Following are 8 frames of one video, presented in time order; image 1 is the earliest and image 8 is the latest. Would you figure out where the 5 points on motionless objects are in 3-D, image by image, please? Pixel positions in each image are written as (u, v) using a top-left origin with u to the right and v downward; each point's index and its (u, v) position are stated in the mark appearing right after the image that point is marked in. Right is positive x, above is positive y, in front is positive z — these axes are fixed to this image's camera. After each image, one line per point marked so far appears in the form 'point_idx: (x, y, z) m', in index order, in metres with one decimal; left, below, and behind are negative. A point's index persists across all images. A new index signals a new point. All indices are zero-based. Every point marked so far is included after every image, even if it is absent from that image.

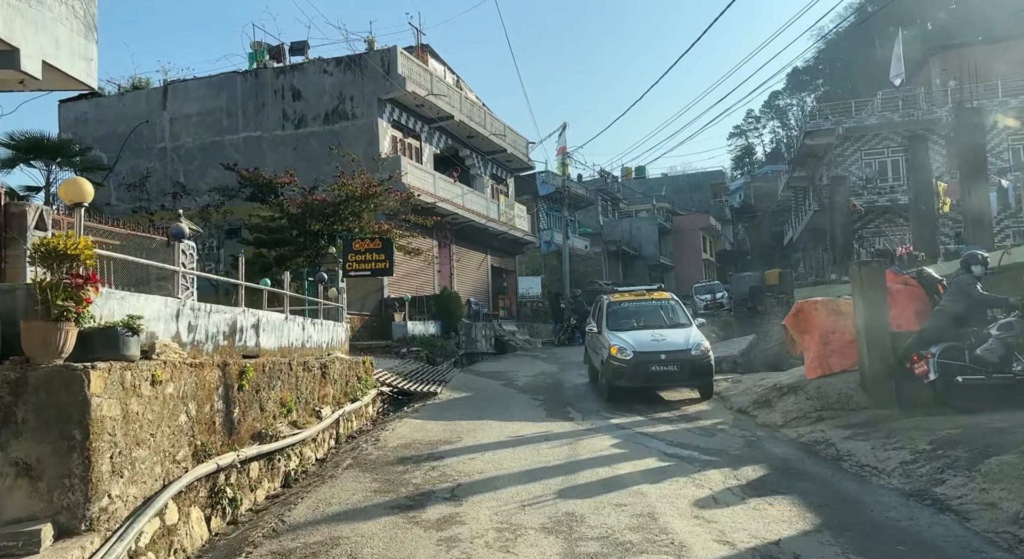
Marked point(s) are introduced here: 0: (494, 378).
0: (-0.4, -2.1, +14.8) m
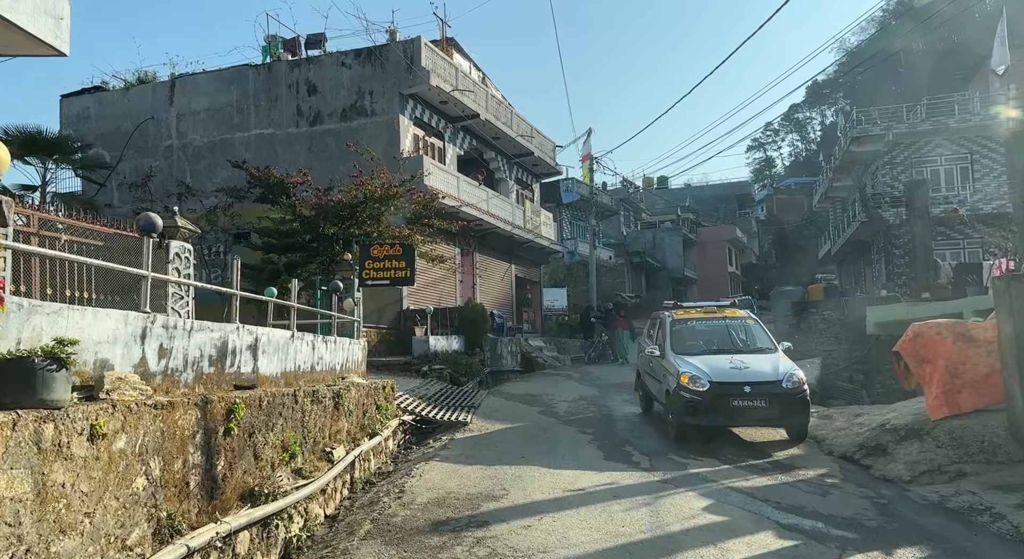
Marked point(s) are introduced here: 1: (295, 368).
0: (+0.3, -2.3, +13.1) m
1: (-2.4, -1.0, +7.7) m
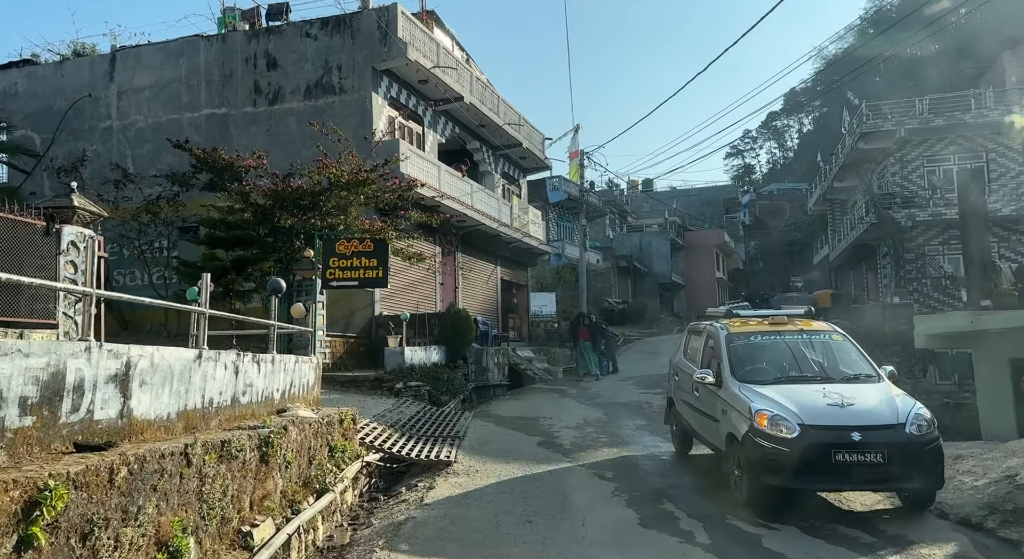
0: (+0.2, -2.3, +10.7) m
1: (-2.3, -0.9, +5.3) m
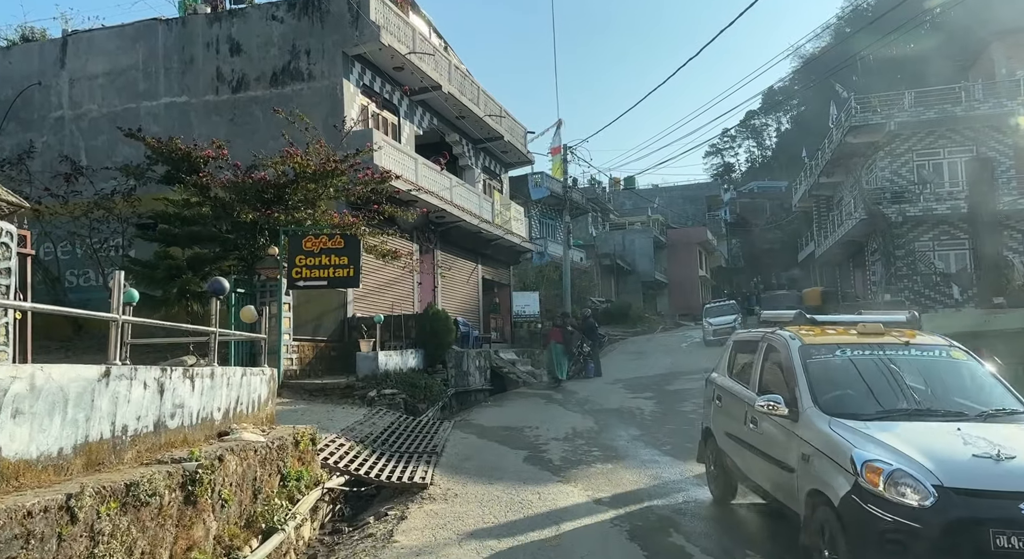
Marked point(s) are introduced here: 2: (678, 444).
0: (0.0, -2.3, +9.8) m
1: (-2.4, -0.9, +4.2) m
2: (+2.2, -2.2, +9.5) m
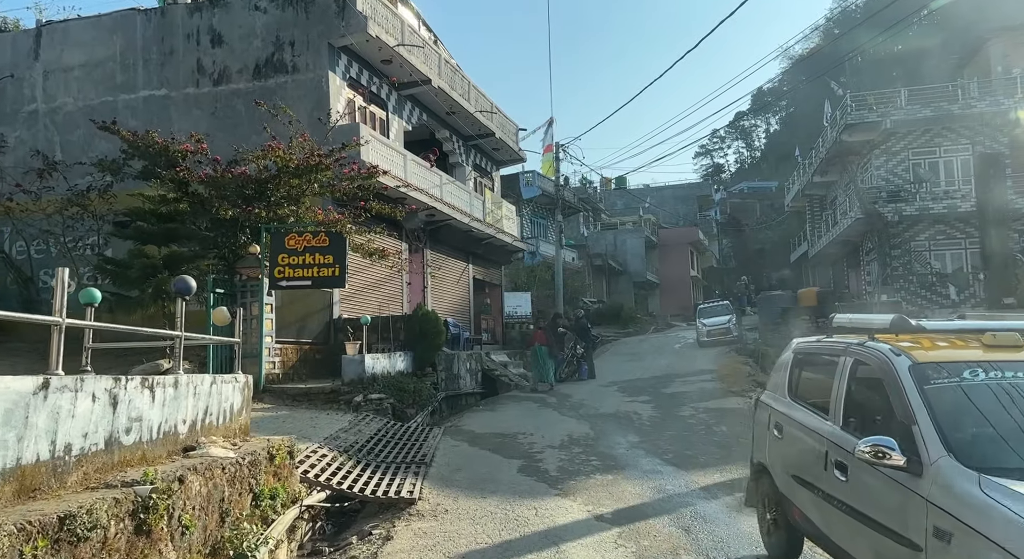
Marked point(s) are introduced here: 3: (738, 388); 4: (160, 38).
0: (-0.1, -2.3, +9.3) m
1: (-2.4, -0.9, +3.7) m
2: (+2.1, -2.2, +9.0) m
3: (+4.9, -2.4, +15.2) m
4: (-8.0, +5.5, +16.0) m
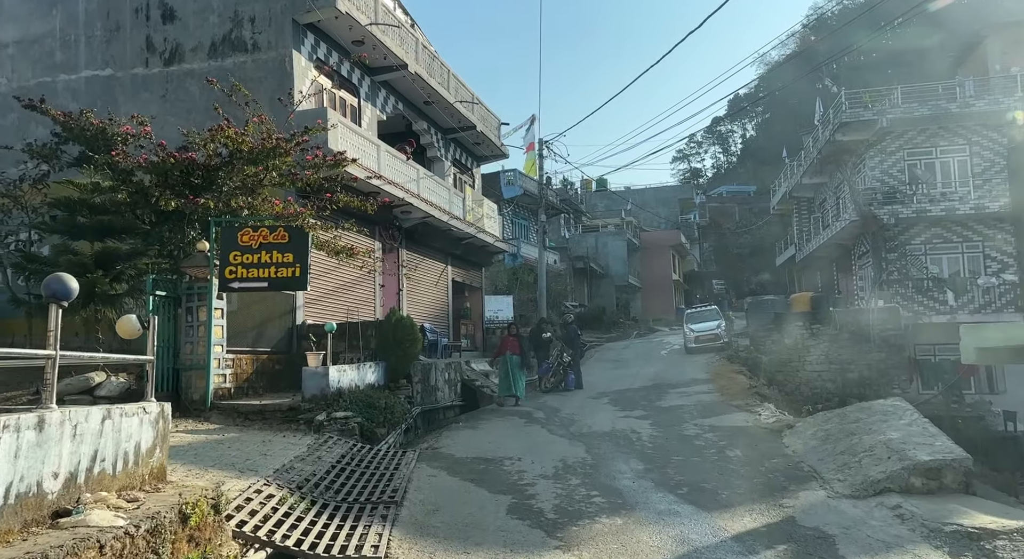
0: (-0.3, -2.3, +7.9) m
1: (-2.4, -0.9, +2.3) m
2: (+2.0, -2.2, +7.7) m
3: (+4.5, -2.4, +14.0) m
4: (-8.3, +5.5, +14.4) m
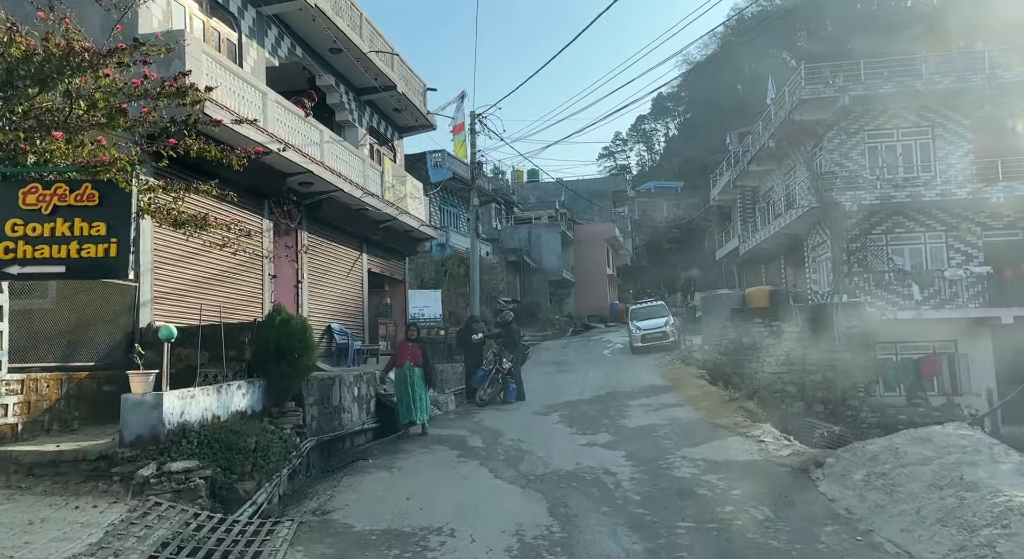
0: (-0.8, -2.2, +4.7) m
1: (-2.3, -0.8, -1.1) m
2: (+1.5, -2.1, +4.7) m
3: (+3.4, -2.2, +11.3) m
4: (-9.4, +5.7, +10.3) m
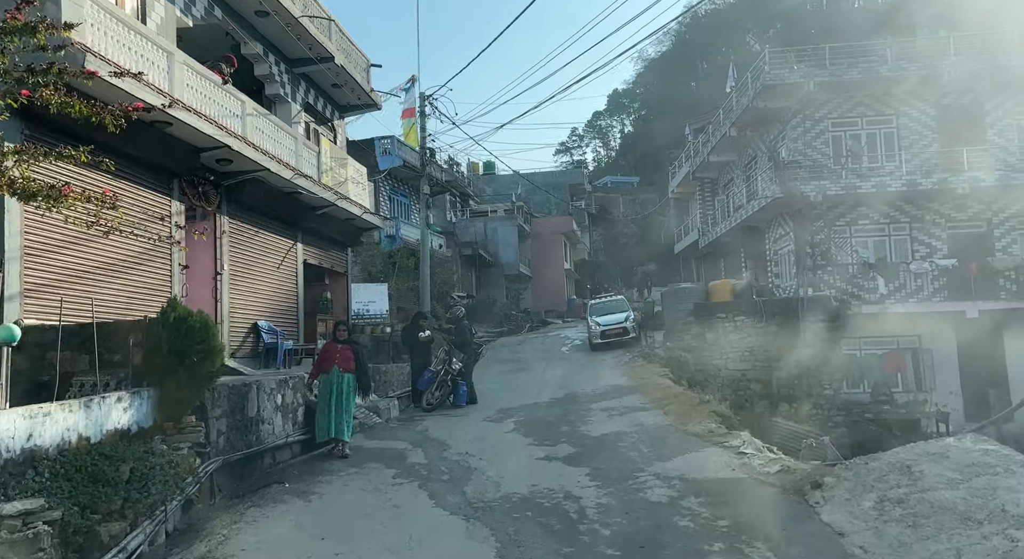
0: (-1.1, -2.1, +3.3) m
1: (-2.3, -0.7, -2.6) m
2: (+1.2, -2.0, +3.5) m
3: (+2.6, -2.1, +10.1) m
4: (-10.1, +5.8, +8.3) m
